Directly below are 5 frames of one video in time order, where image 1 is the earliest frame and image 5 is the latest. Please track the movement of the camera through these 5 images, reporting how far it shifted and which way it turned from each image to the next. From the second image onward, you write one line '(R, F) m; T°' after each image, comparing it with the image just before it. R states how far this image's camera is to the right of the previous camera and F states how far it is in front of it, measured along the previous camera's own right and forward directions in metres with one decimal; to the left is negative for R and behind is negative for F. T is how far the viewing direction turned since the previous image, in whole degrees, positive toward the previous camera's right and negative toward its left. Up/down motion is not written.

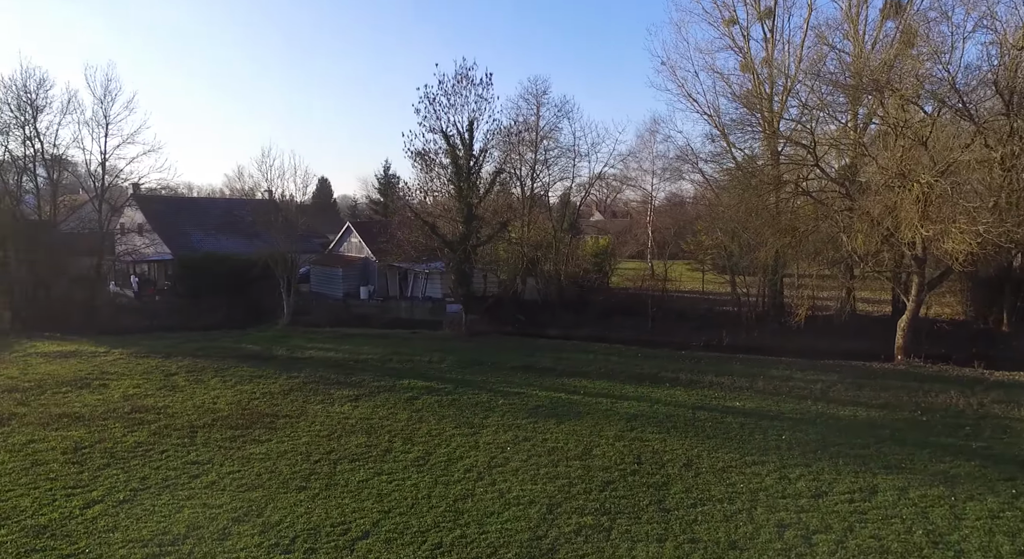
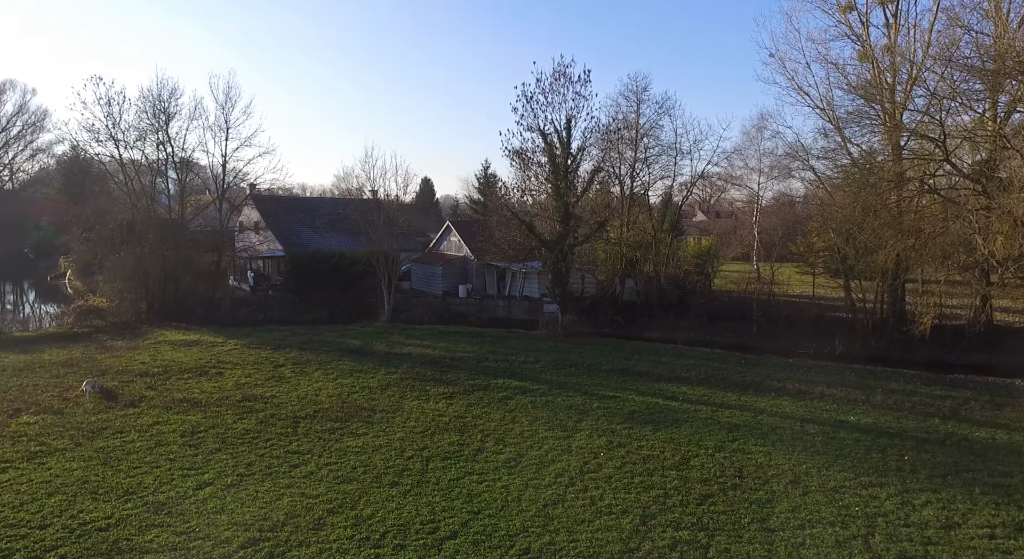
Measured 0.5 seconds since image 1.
(0.0, +0.2) m; -8°
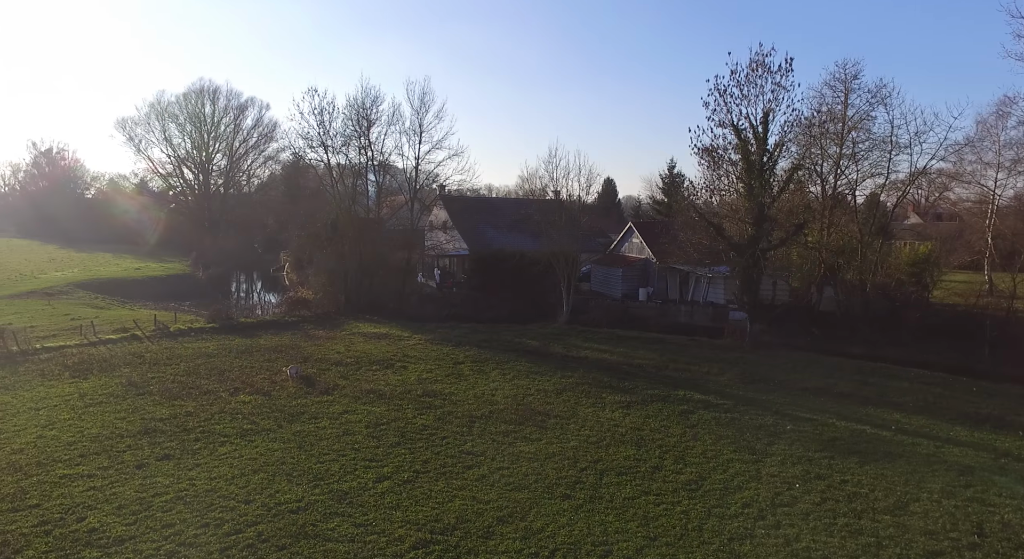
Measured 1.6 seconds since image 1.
(-0.1, +0.5) m; -15°
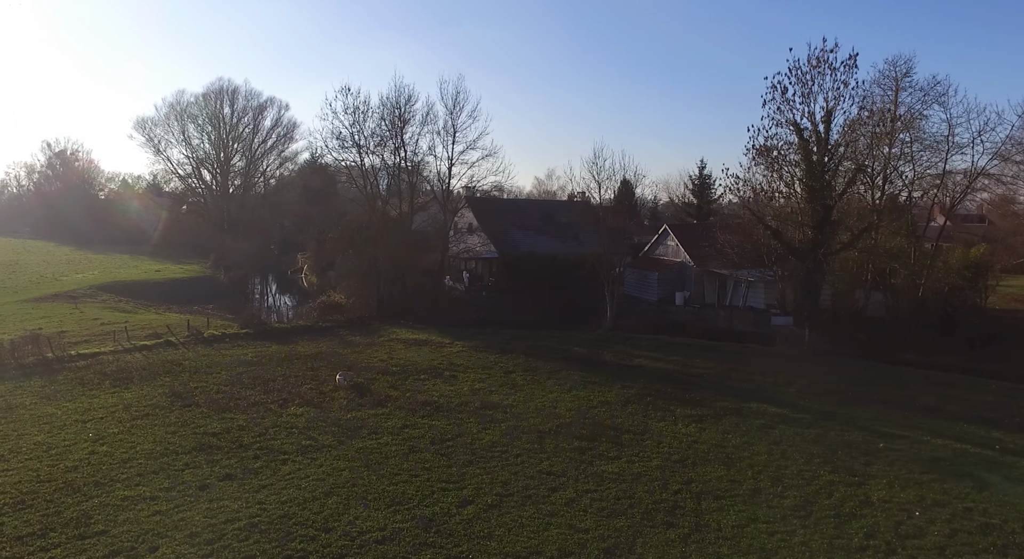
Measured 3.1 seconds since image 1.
(-1.1, +0.6) m; 0°
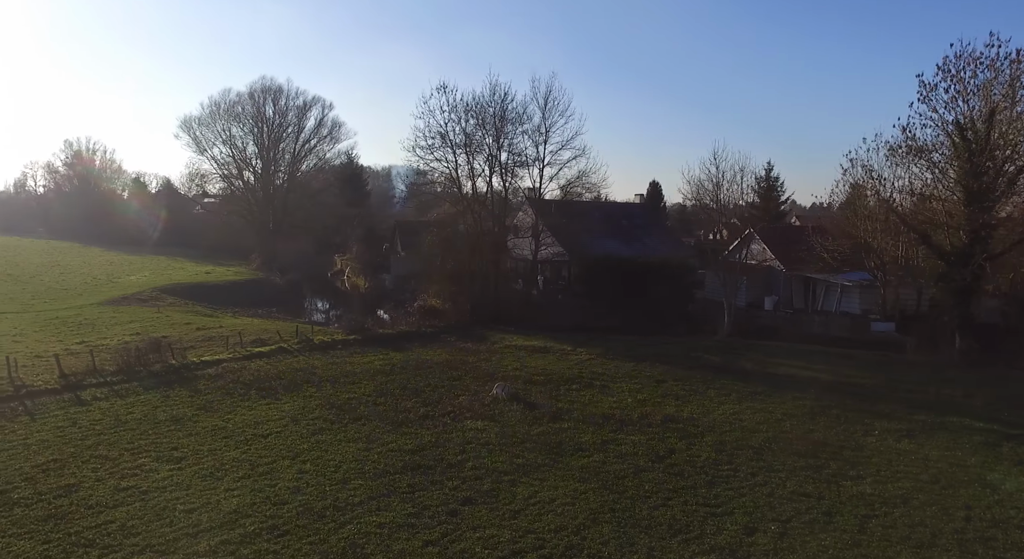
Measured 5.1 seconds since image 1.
(-3.4, +0.7) m; 0°
